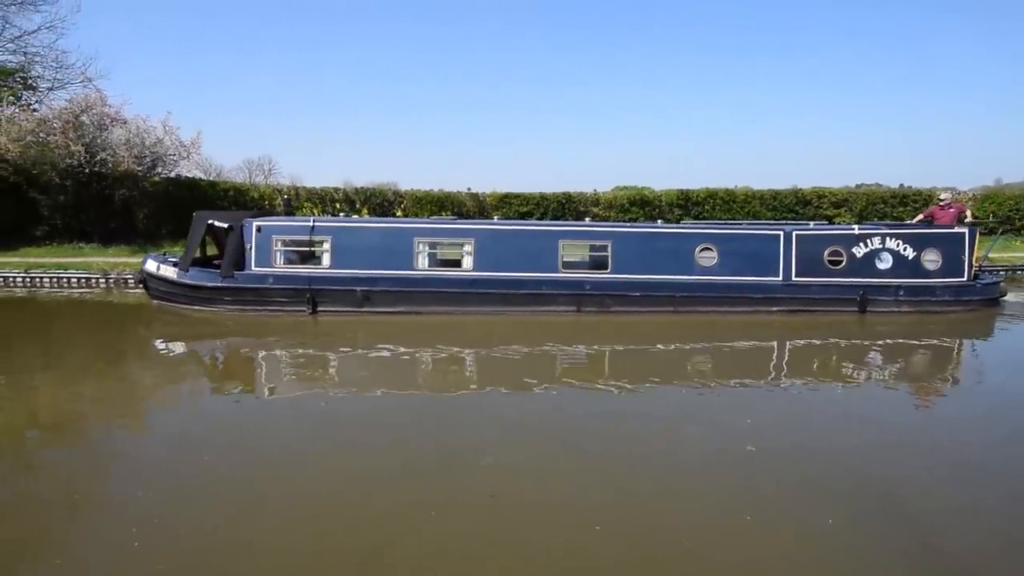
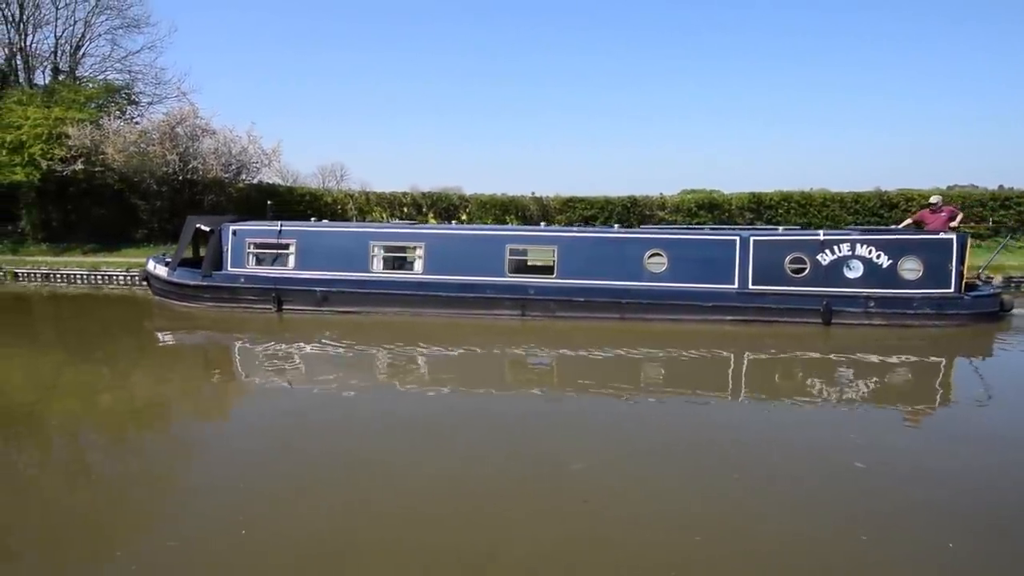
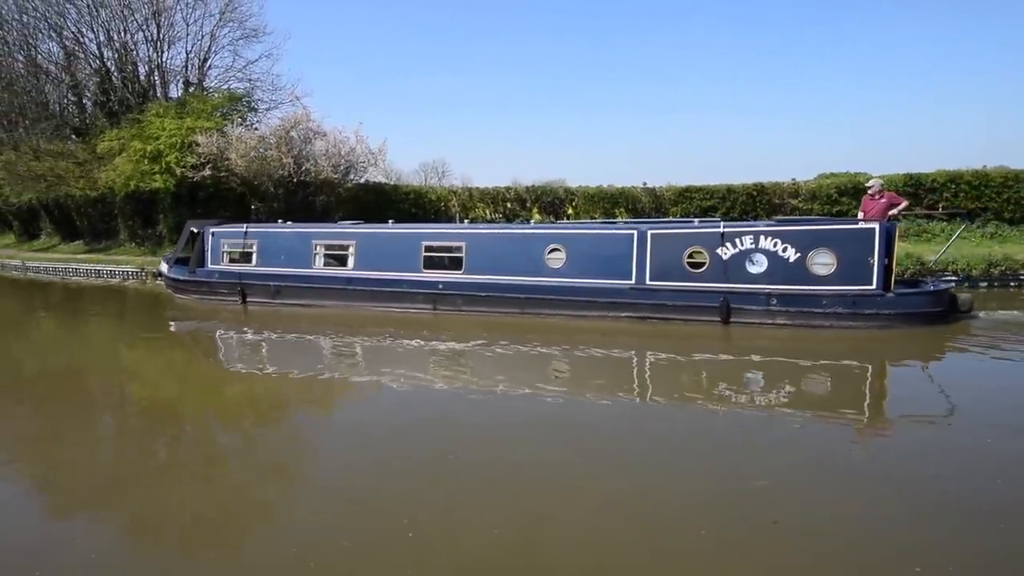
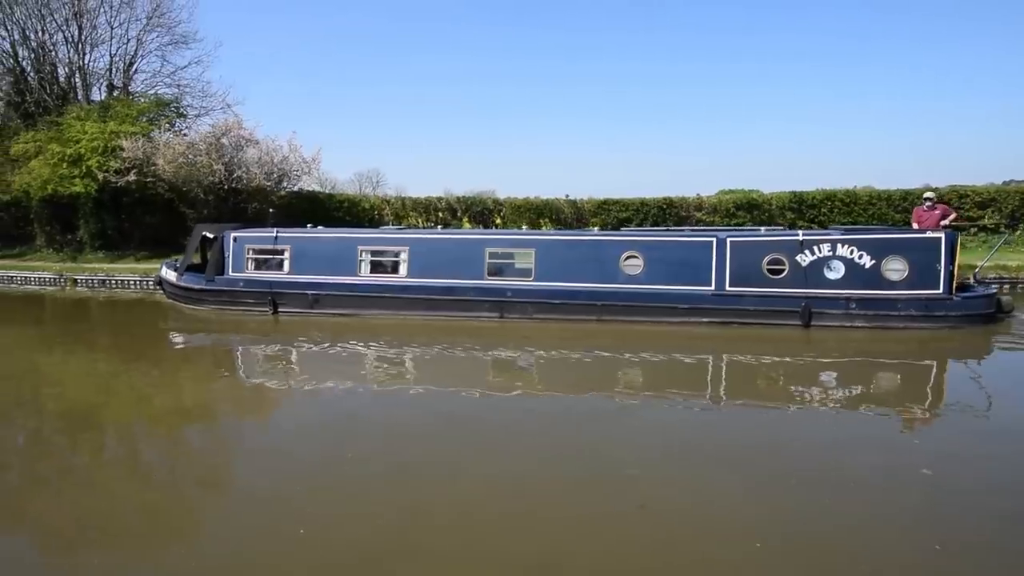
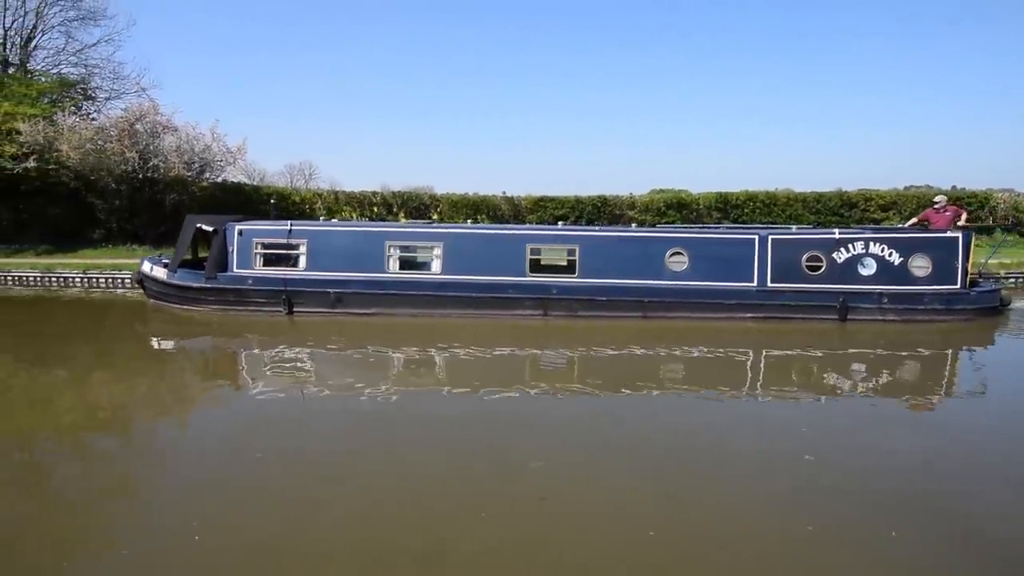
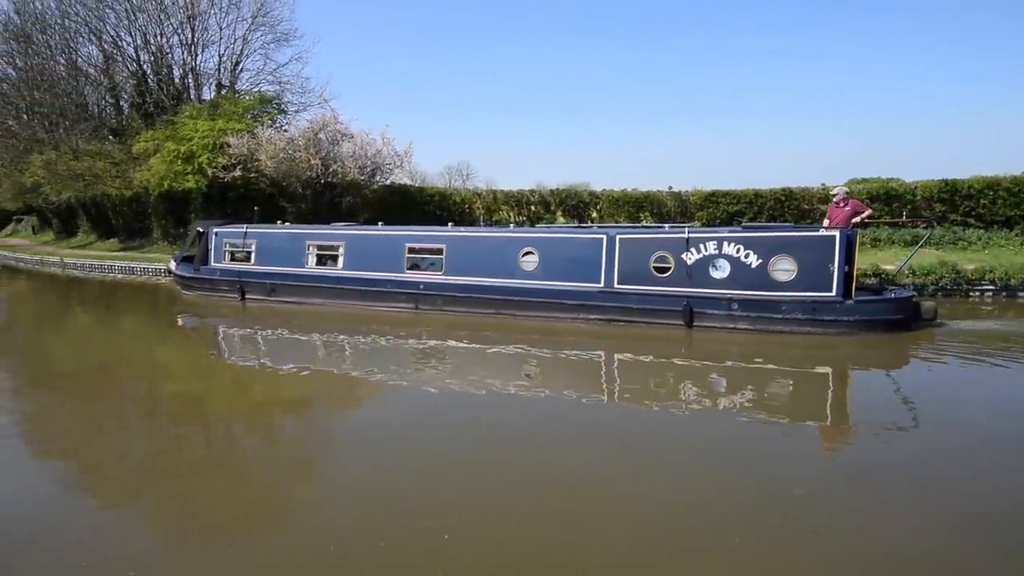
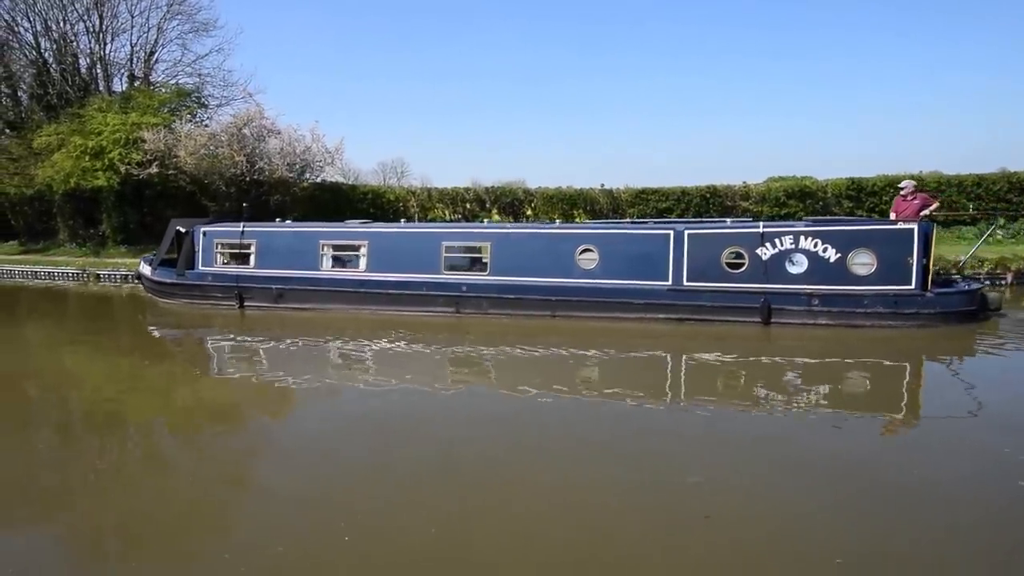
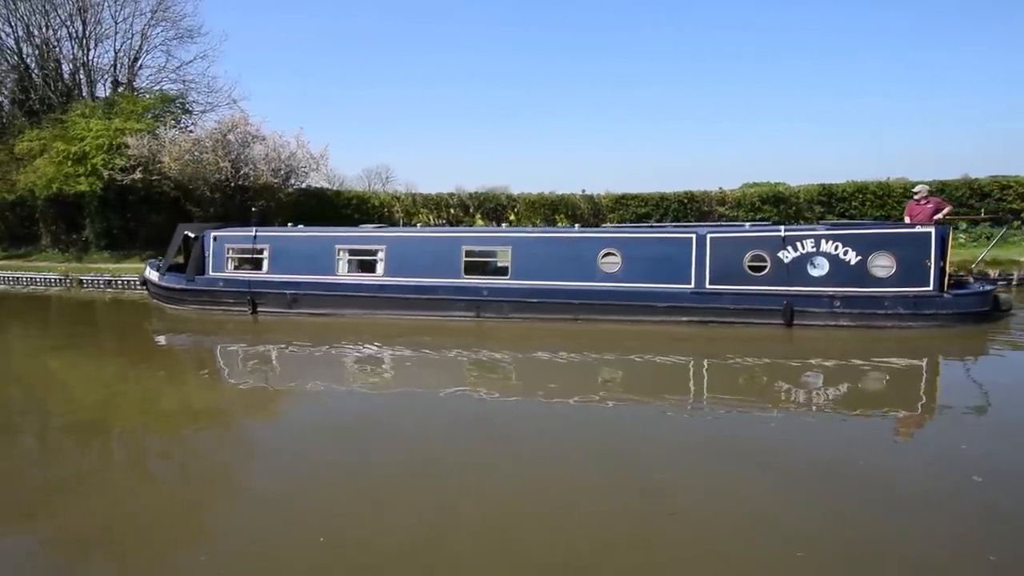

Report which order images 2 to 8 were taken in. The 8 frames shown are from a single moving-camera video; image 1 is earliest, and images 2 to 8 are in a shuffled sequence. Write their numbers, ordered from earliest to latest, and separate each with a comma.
5, 2, 4, 8, 7, 3, 6
